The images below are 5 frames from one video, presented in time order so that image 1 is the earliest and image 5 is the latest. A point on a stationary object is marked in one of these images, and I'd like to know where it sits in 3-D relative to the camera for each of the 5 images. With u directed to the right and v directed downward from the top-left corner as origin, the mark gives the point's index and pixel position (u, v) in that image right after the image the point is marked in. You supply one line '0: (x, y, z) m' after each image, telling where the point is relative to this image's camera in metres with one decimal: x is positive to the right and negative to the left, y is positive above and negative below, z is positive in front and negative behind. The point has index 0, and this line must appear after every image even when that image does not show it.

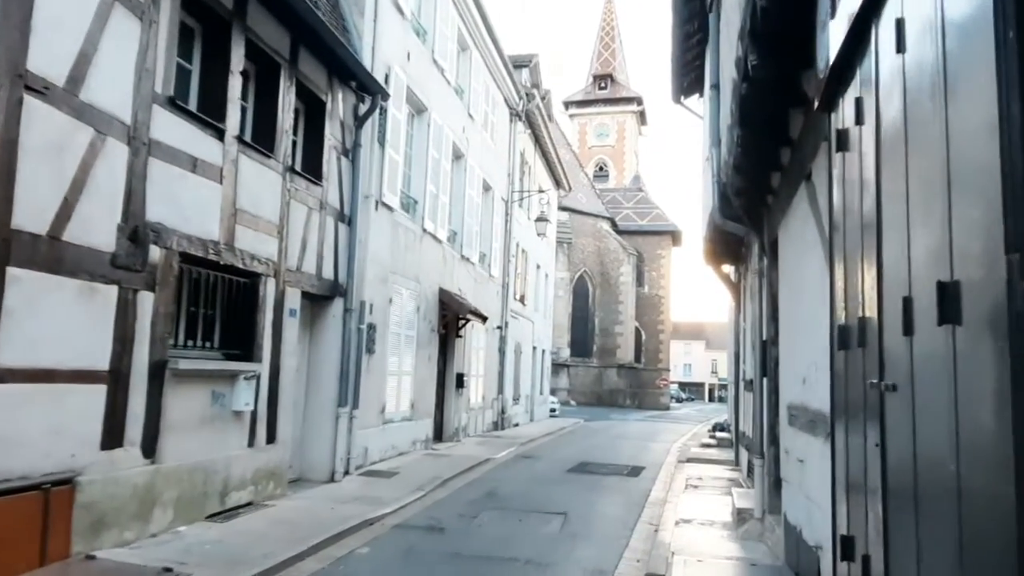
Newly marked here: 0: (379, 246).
0: (-1.8, +0.6, +11.4) m
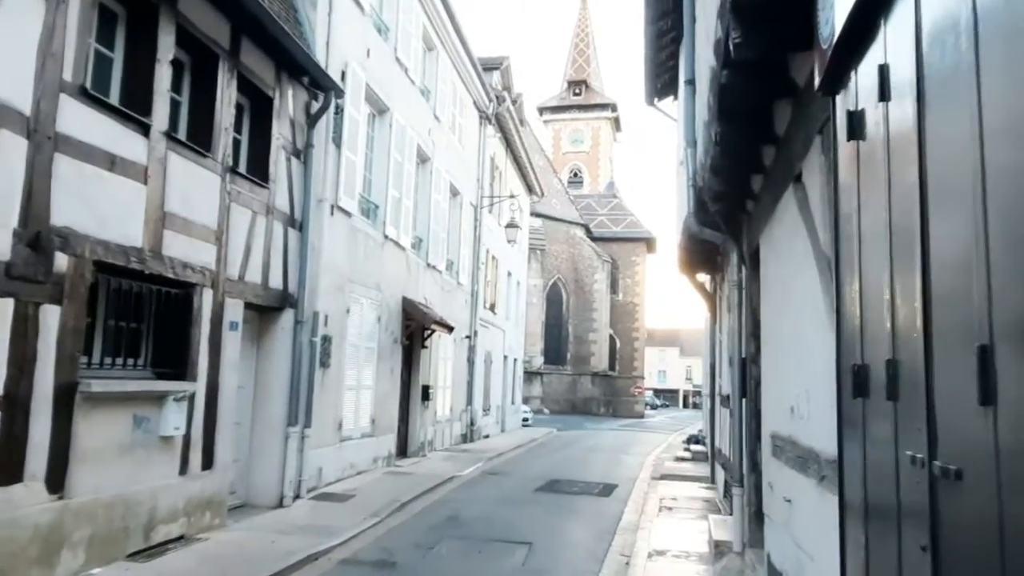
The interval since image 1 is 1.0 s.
0: (-2.3, +0.5, +10.7) m
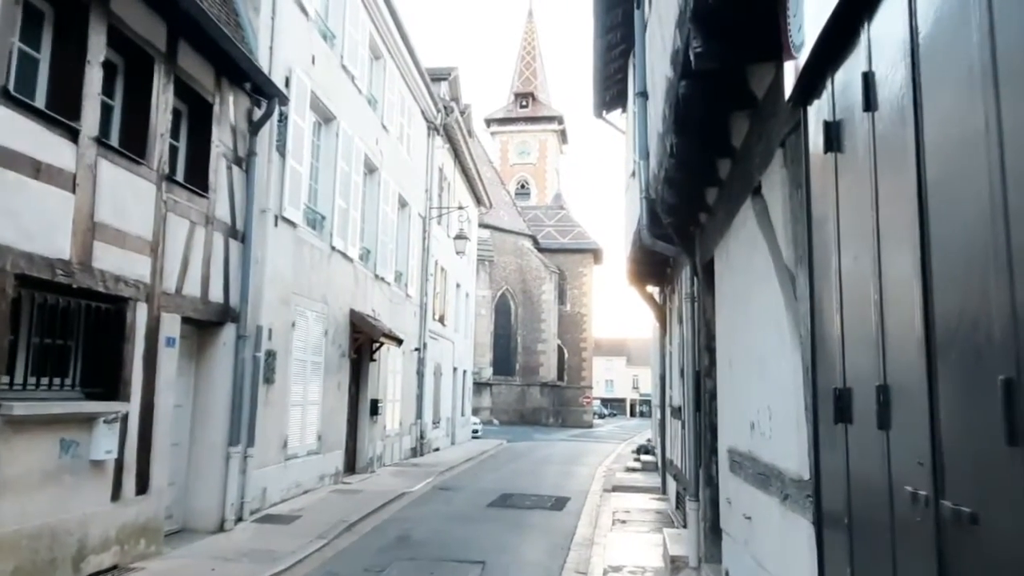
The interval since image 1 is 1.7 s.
0: (-2.9, +0.3, +10.4) m
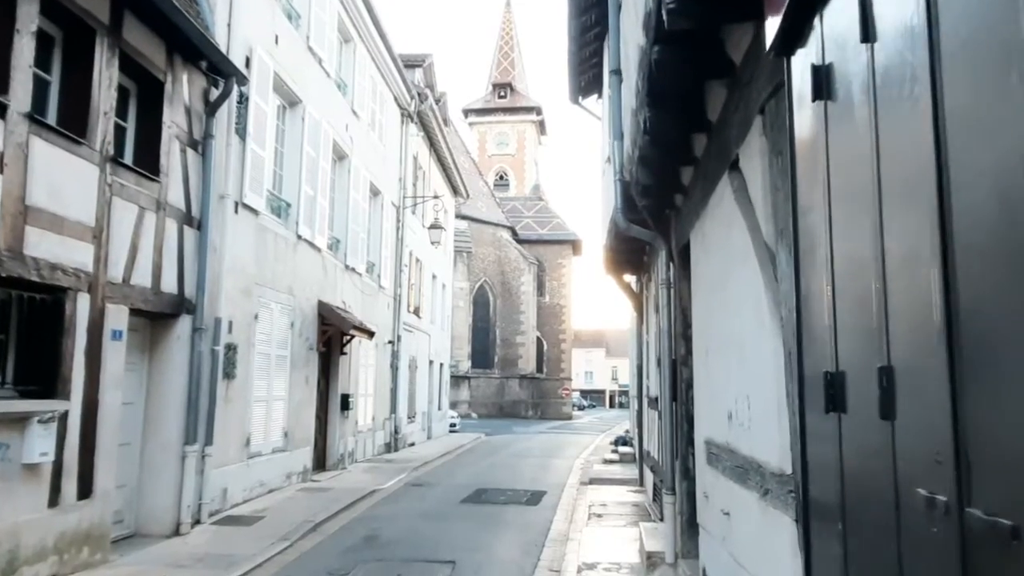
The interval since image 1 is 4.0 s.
0: (-3.2, +0.4, +9.9) m
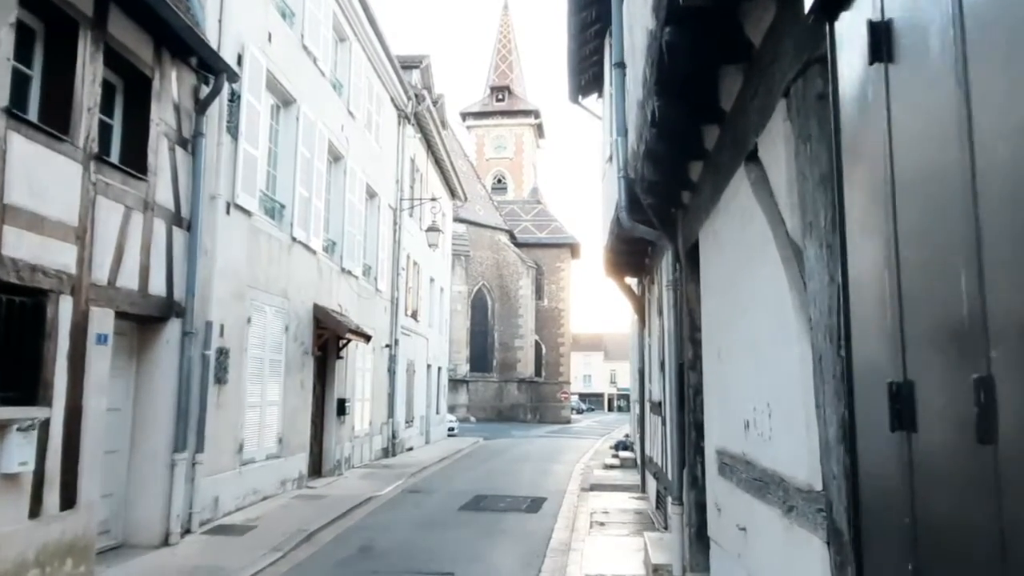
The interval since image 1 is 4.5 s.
0: (-3.2, +0.4, +9.6) m
